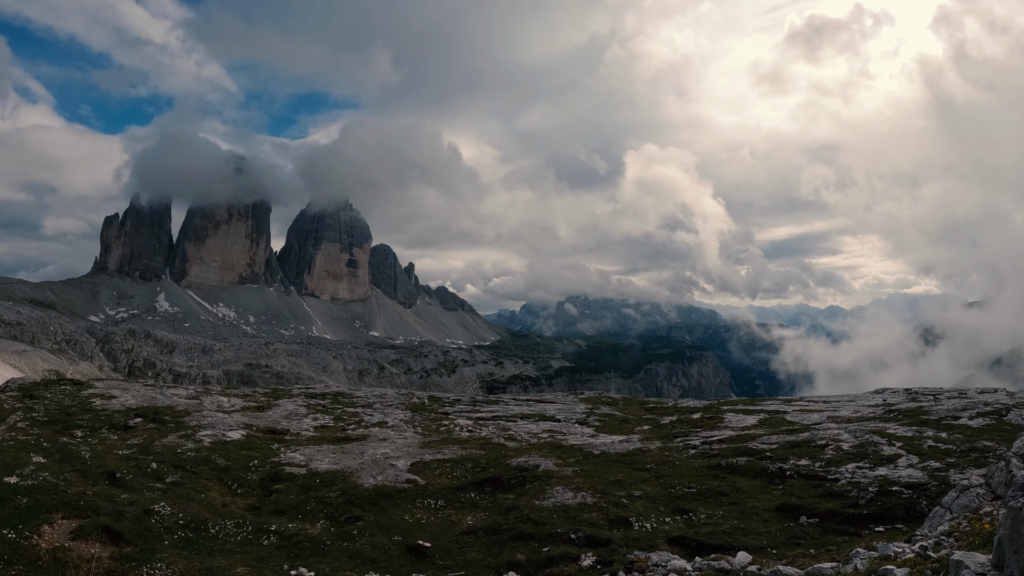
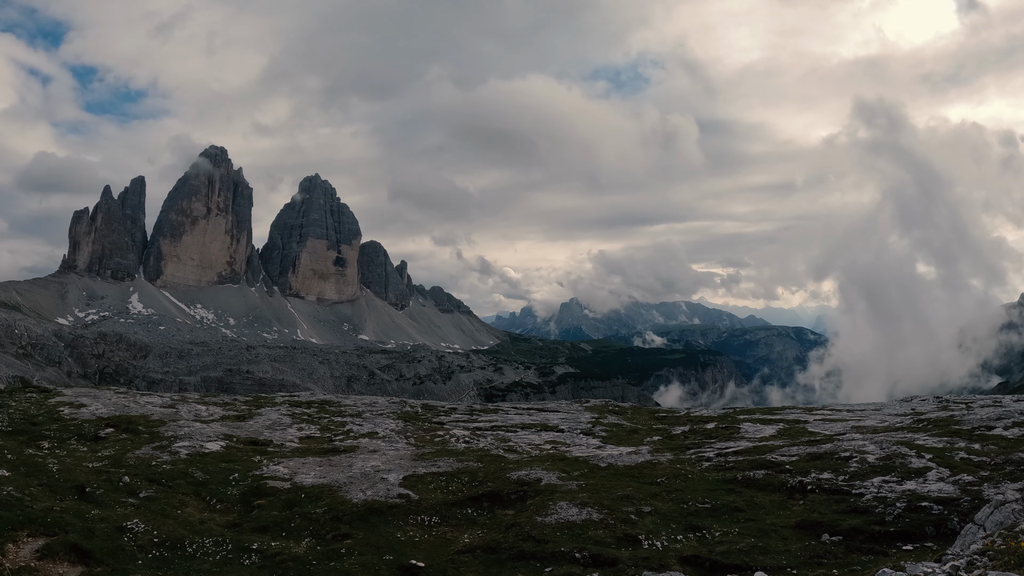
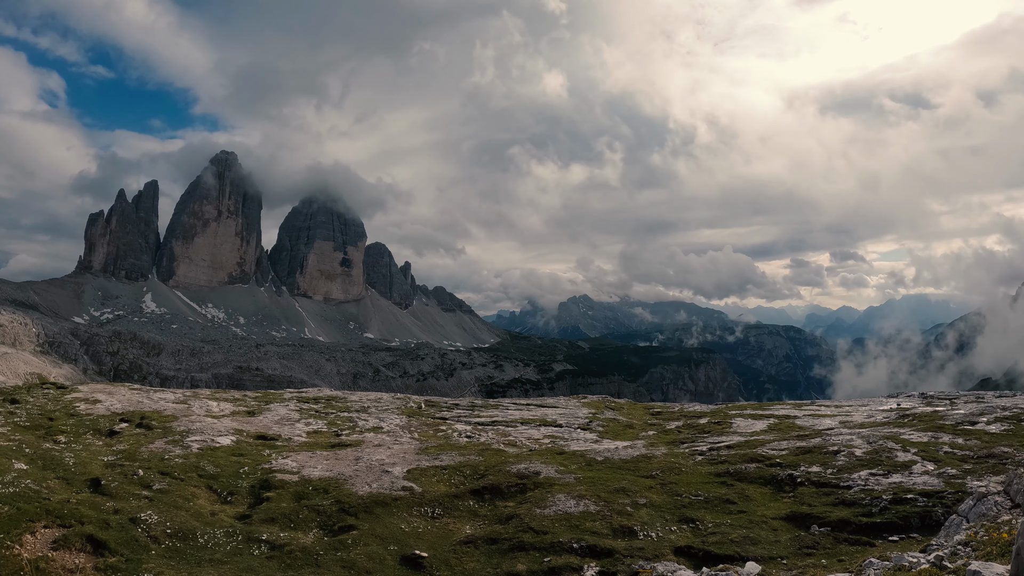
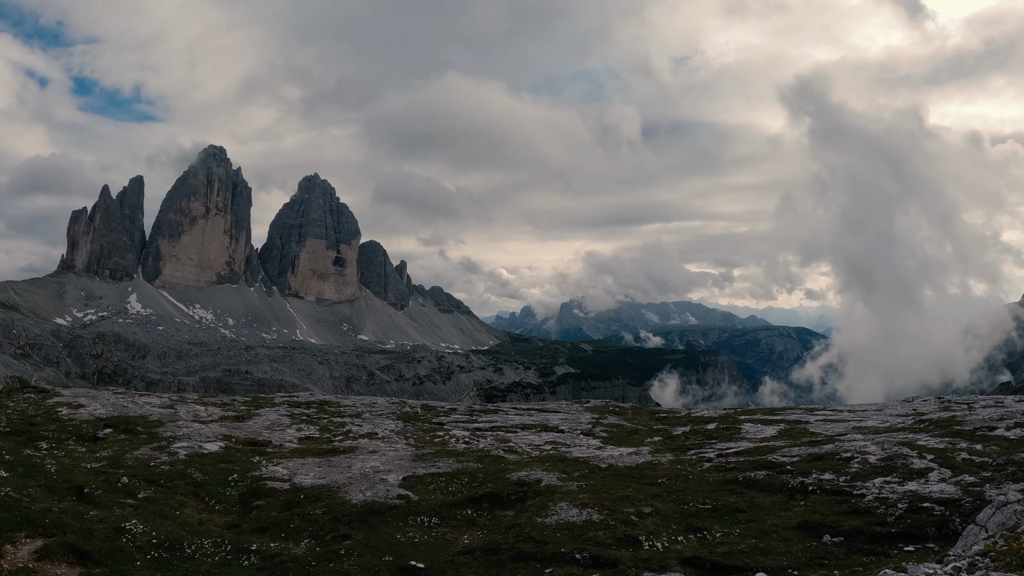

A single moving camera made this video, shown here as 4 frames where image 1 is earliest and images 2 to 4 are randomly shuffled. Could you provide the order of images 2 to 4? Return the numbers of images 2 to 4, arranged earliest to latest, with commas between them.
3, 2, 4
